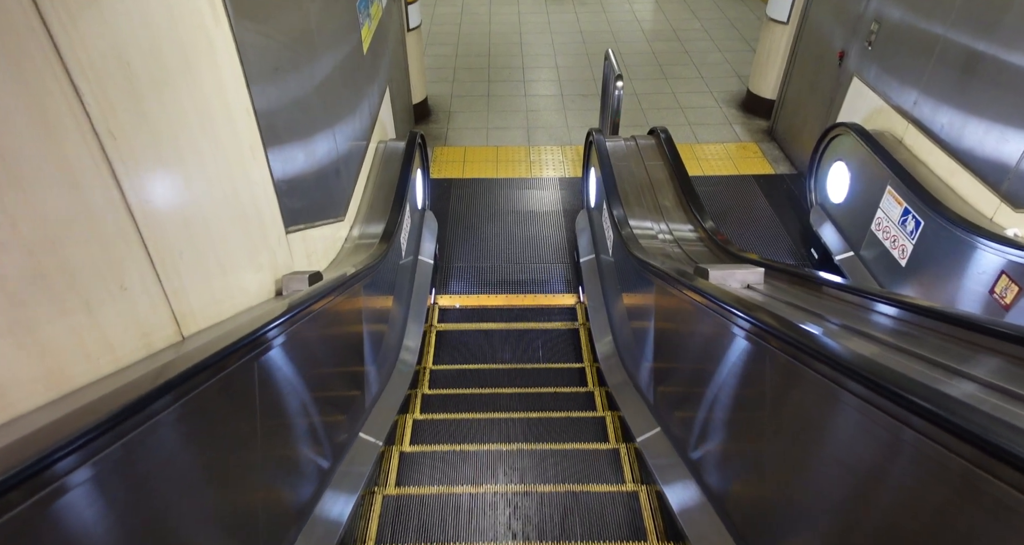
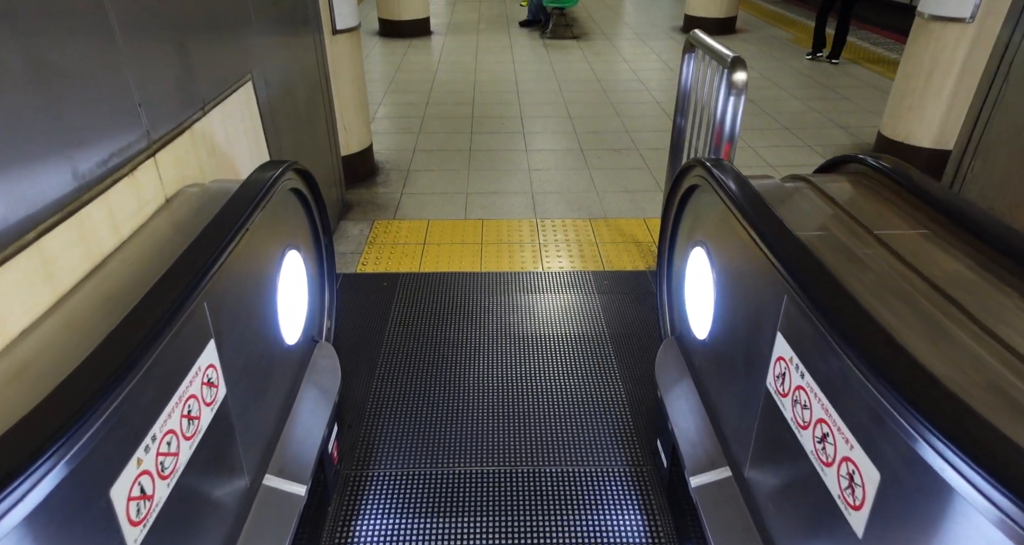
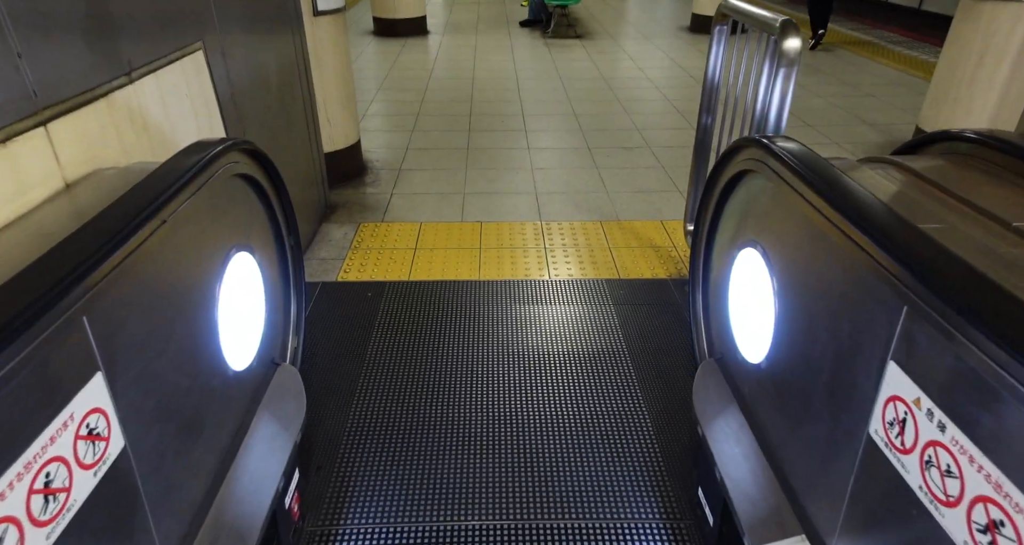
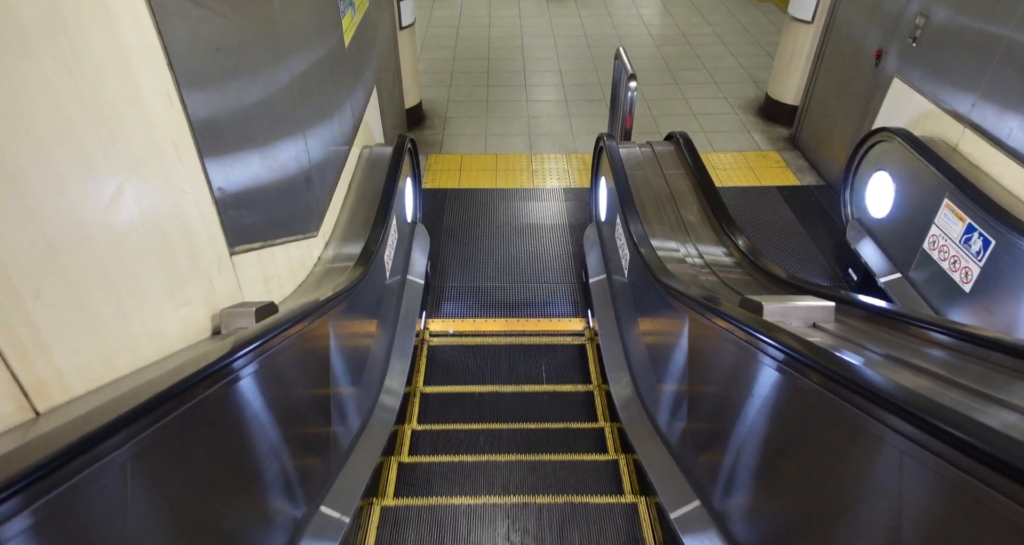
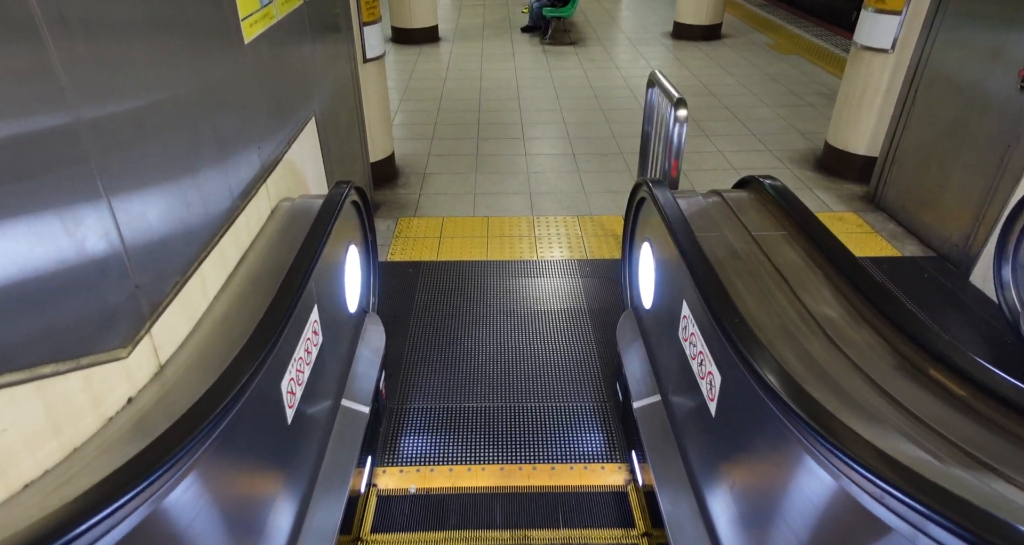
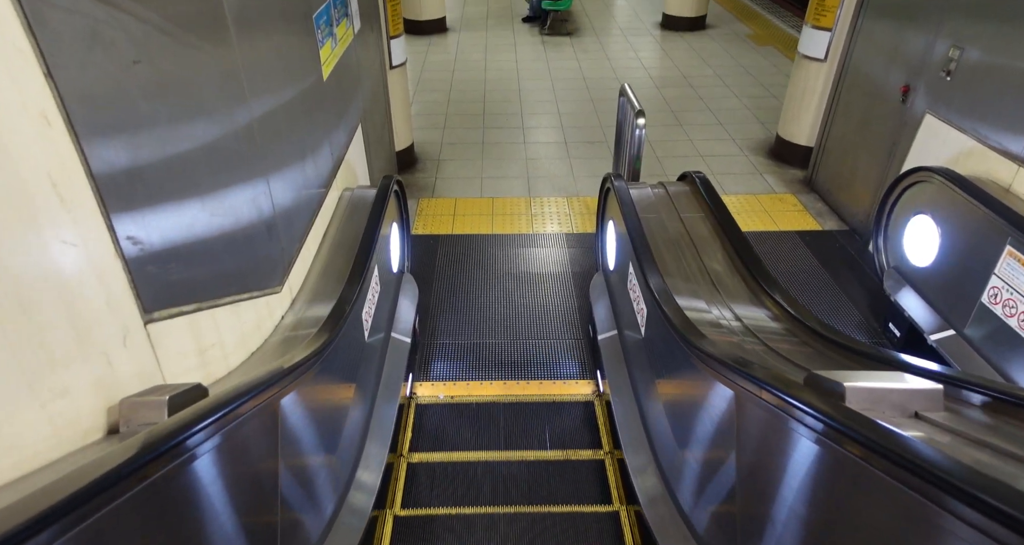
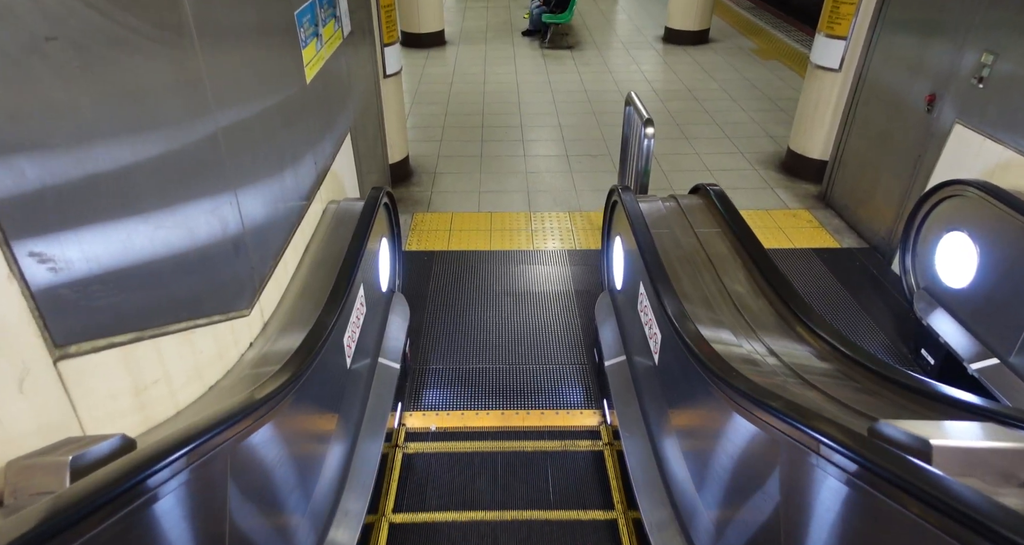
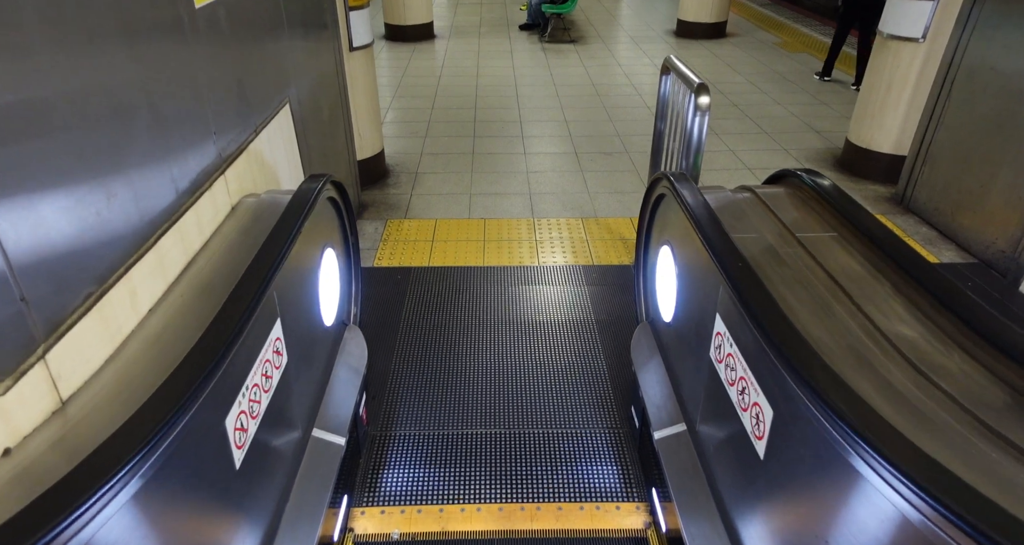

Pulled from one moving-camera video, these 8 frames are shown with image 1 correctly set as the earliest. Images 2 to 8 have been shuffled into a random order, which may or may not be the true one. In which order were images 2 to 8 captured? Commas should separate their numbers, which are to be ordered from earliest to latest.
4, 6, 7, 5, 8, 2, 3
